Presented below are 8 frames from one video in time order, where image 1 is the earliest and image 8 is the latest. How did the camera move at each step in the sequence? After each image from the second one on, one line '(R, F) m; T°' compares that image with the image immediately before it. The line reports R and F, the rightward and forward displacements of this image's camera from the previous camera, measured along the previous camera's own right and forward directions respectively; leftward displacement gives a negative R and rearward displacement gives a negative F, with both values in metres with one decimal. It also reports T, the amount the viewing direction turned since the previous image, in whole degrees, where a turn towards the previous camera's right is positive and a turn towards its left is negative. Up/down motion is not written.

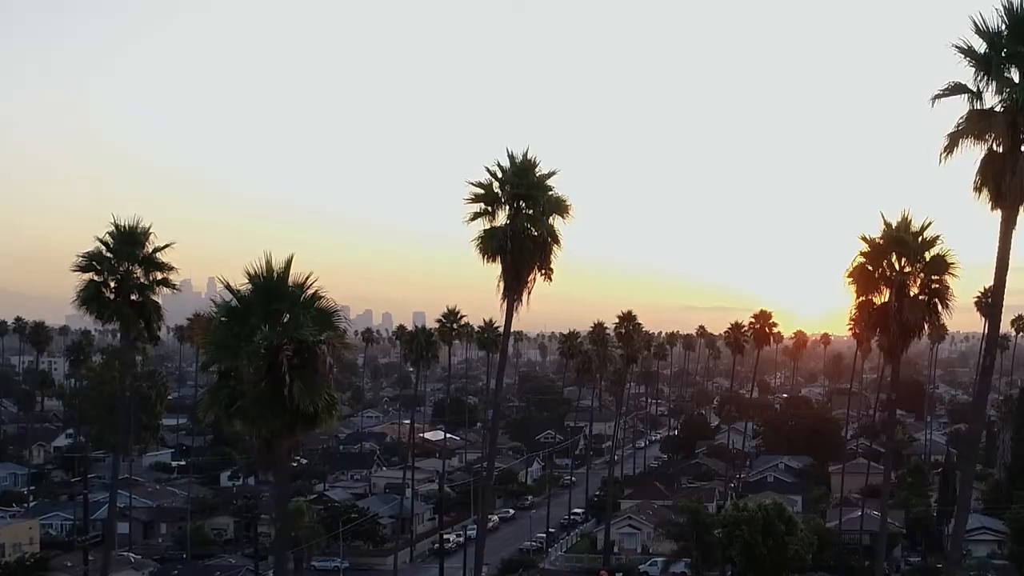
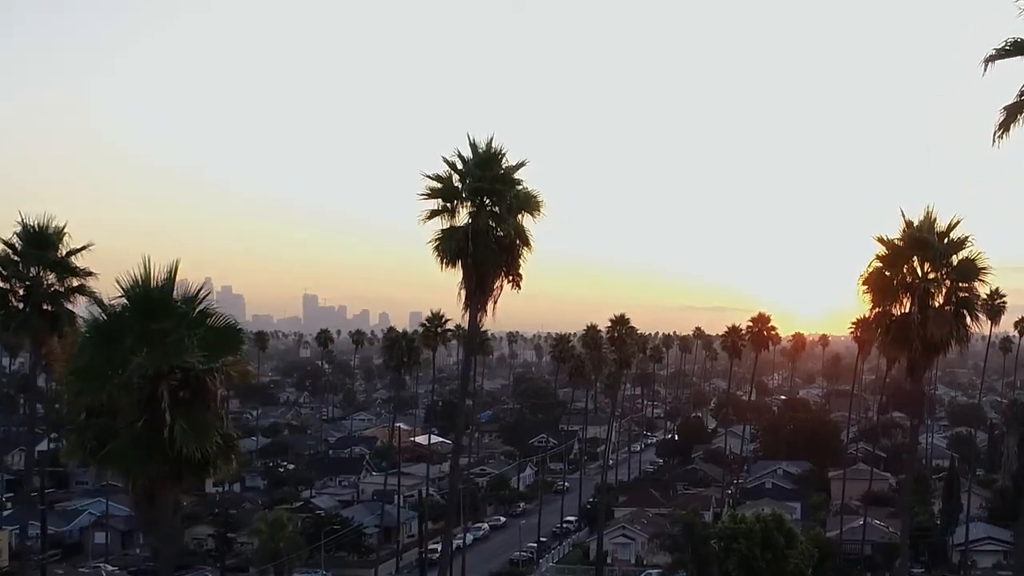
(+0.3, +1.3) m; 0°
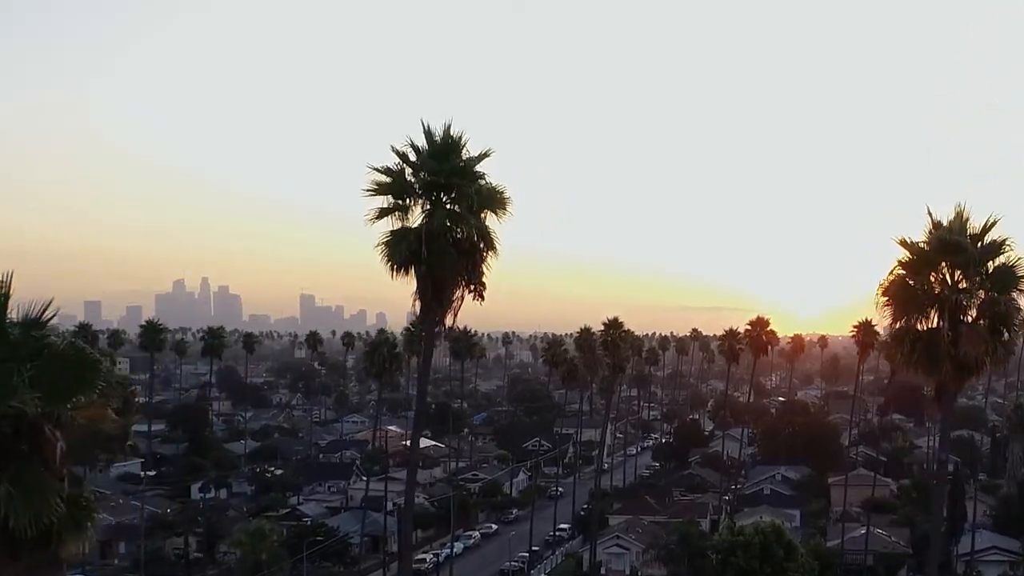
(+0.3, +1.2) m; 0°
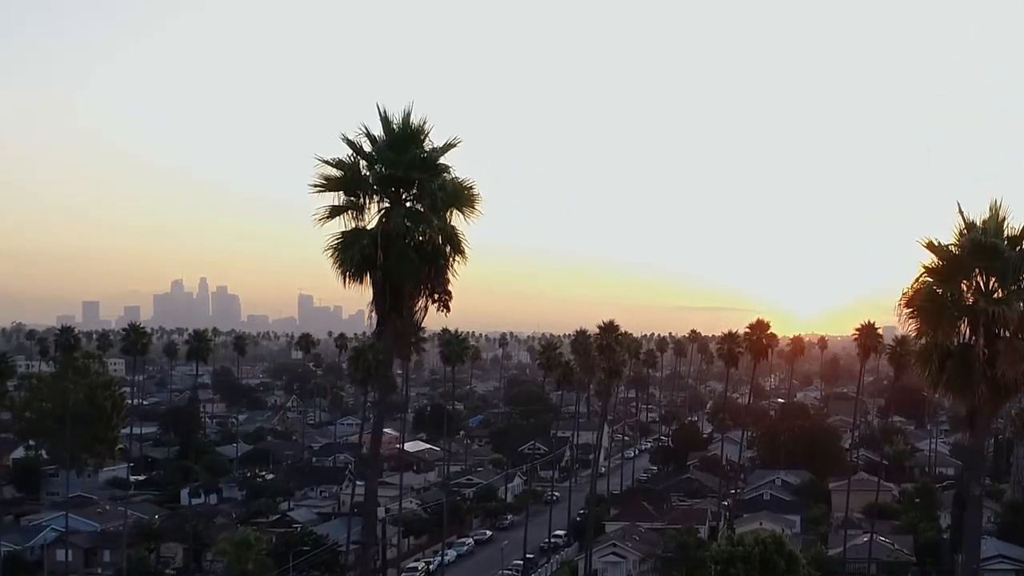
(+0.2, +0.9) m; 0°
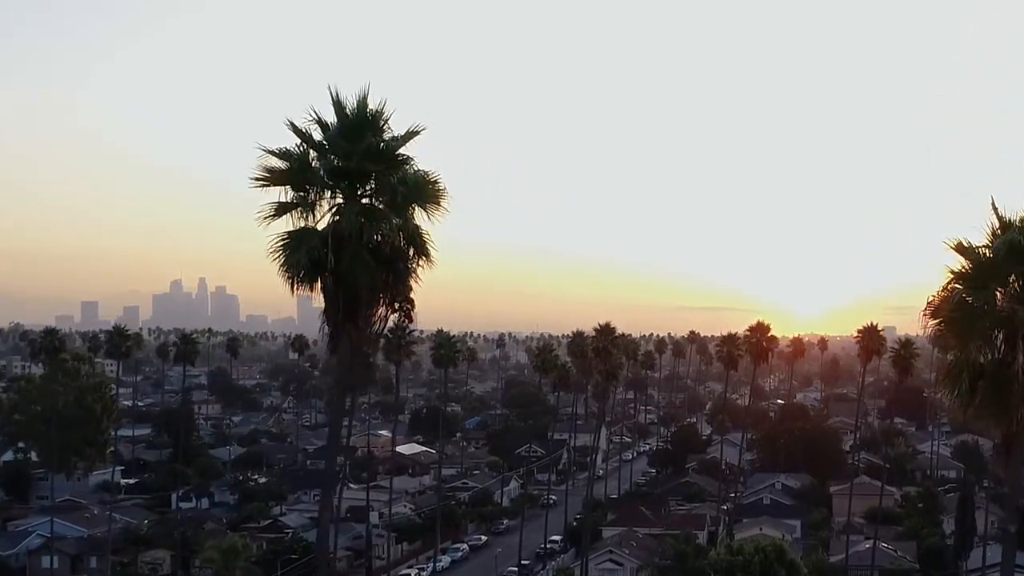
(+0.2, +0.8) m; 0°
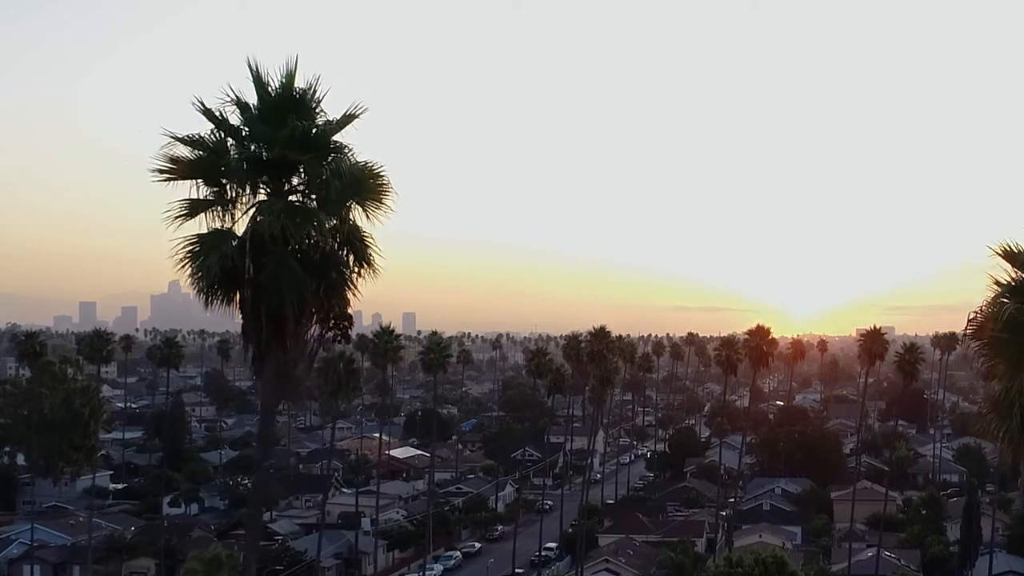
(+0.2, +0.9) m; 0°
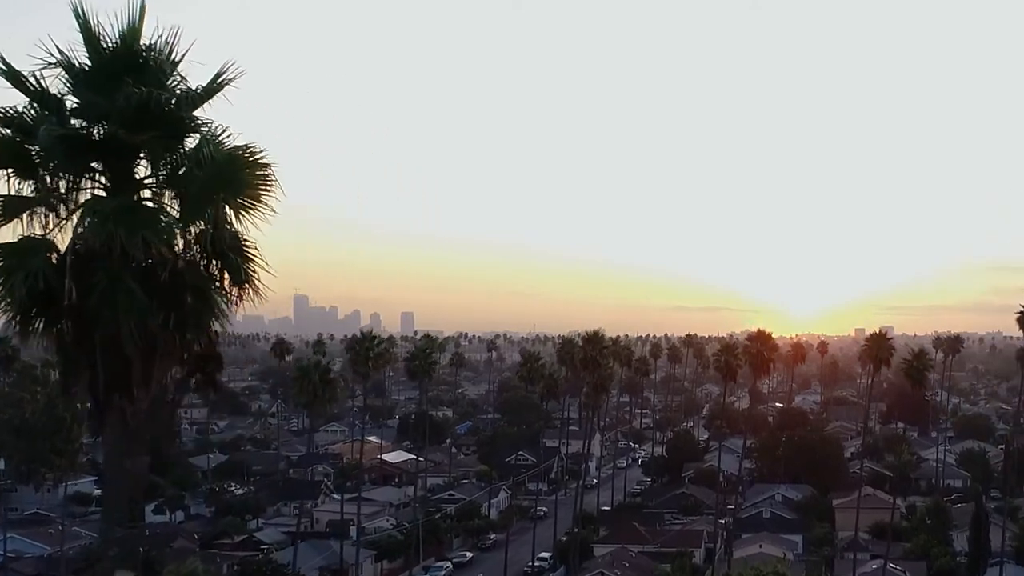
(+0.3, +1.3) m; 0°
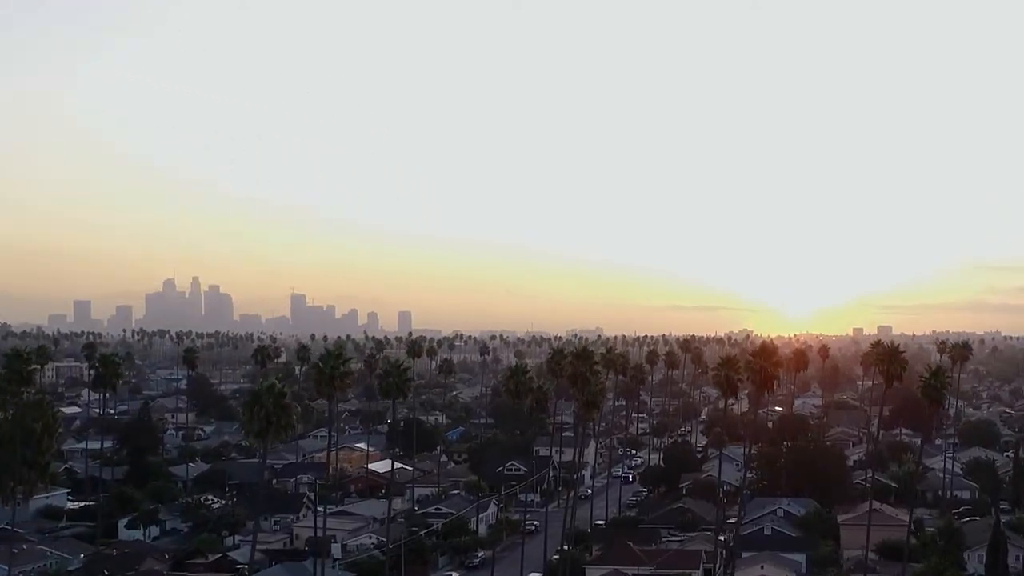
(+0.4, +2.2) m; 0°
